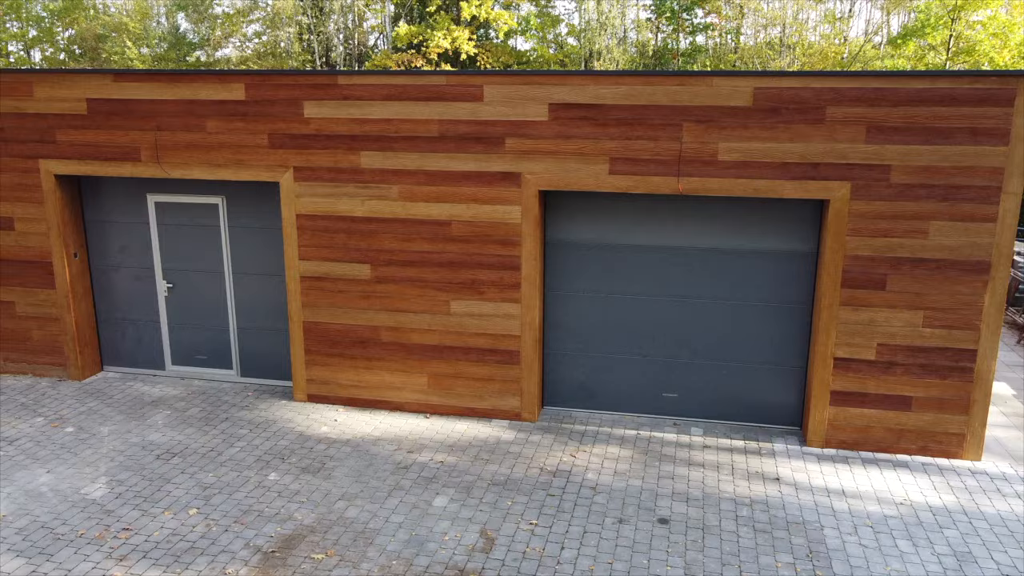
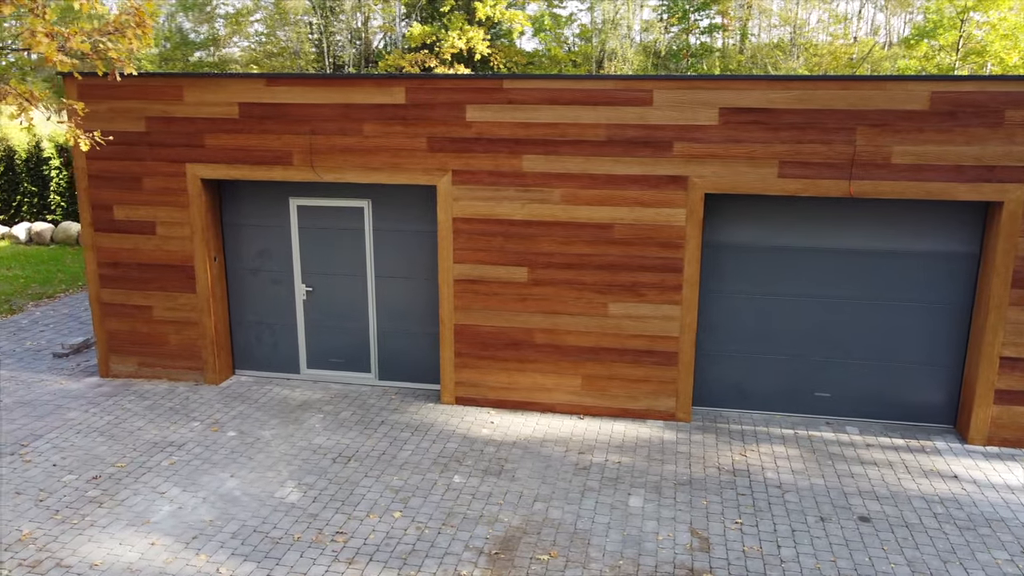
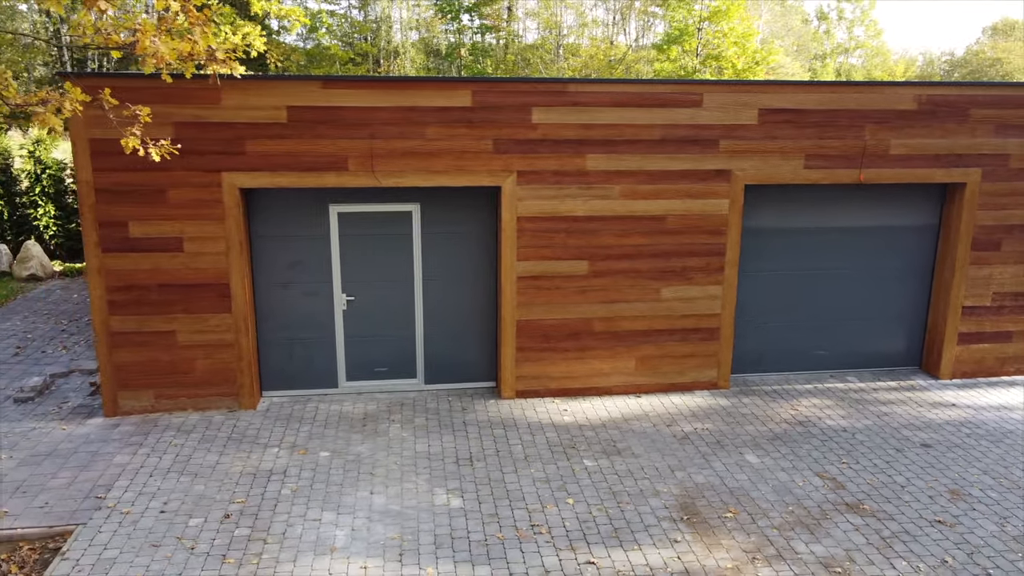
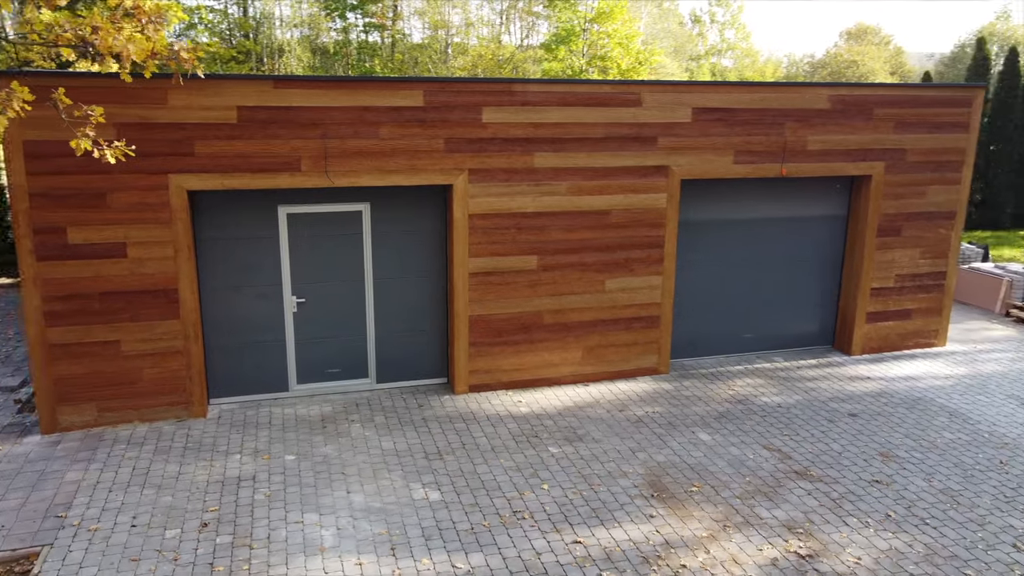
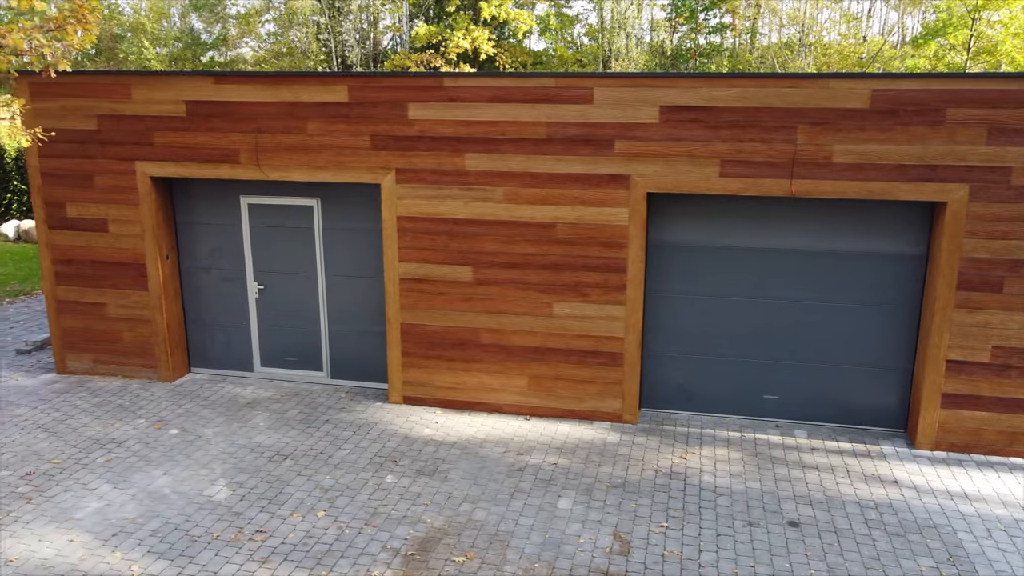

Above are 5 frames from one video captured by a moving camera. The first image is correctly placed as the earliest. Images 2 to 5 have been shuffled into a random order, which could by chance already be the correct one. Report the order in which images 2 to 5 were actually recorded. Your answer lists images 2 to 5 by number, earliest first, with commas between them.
5, 2, 3, 4
